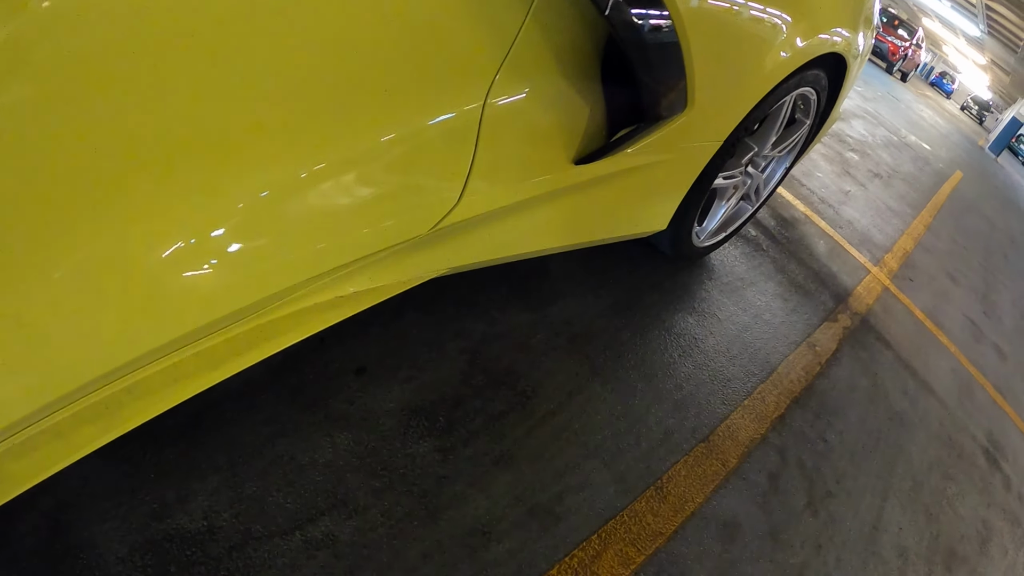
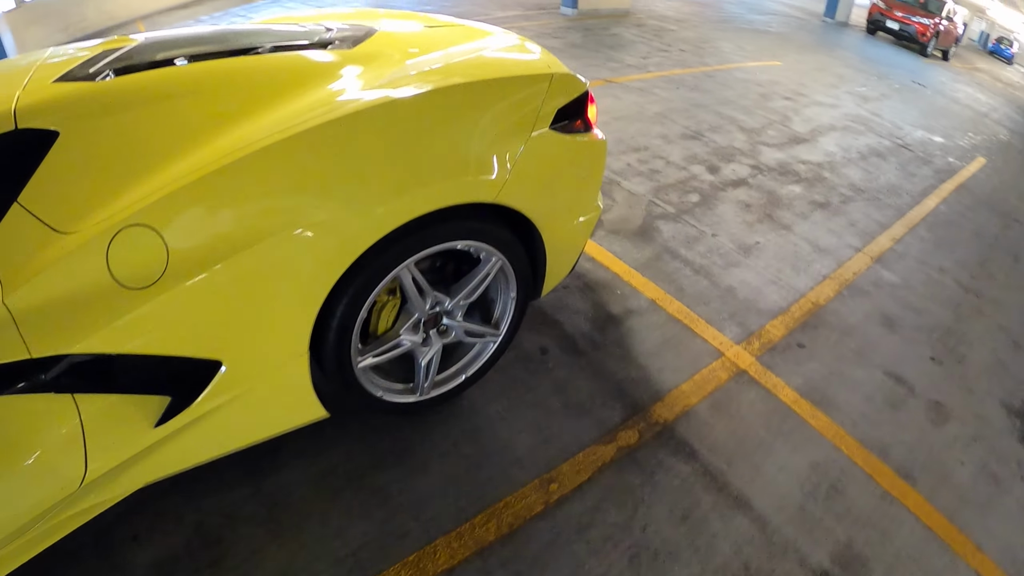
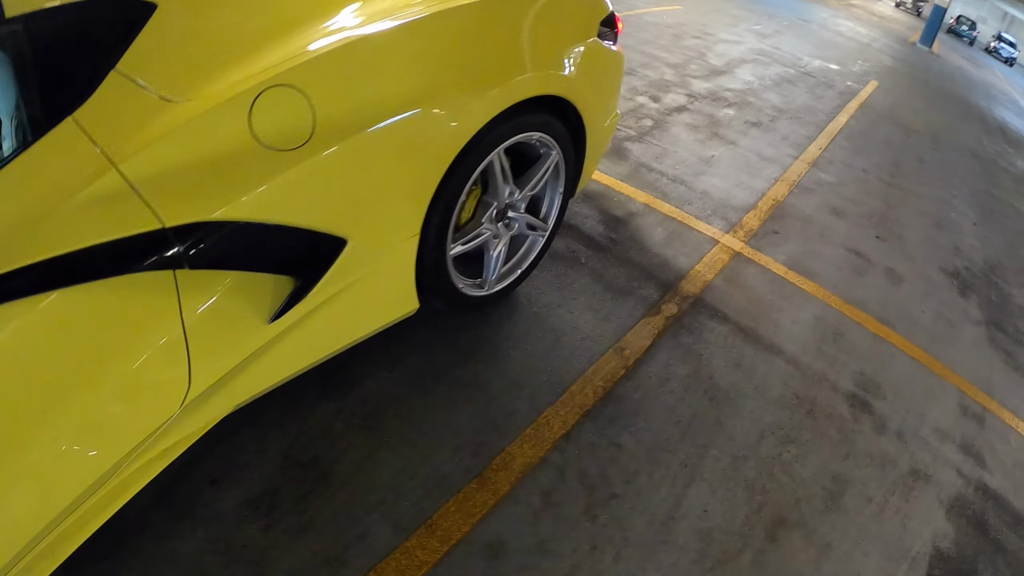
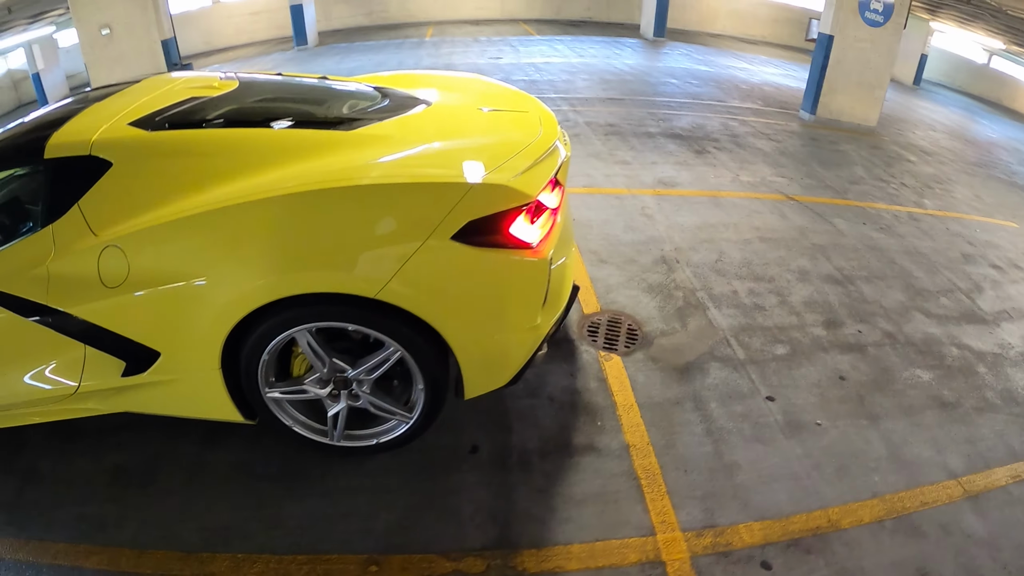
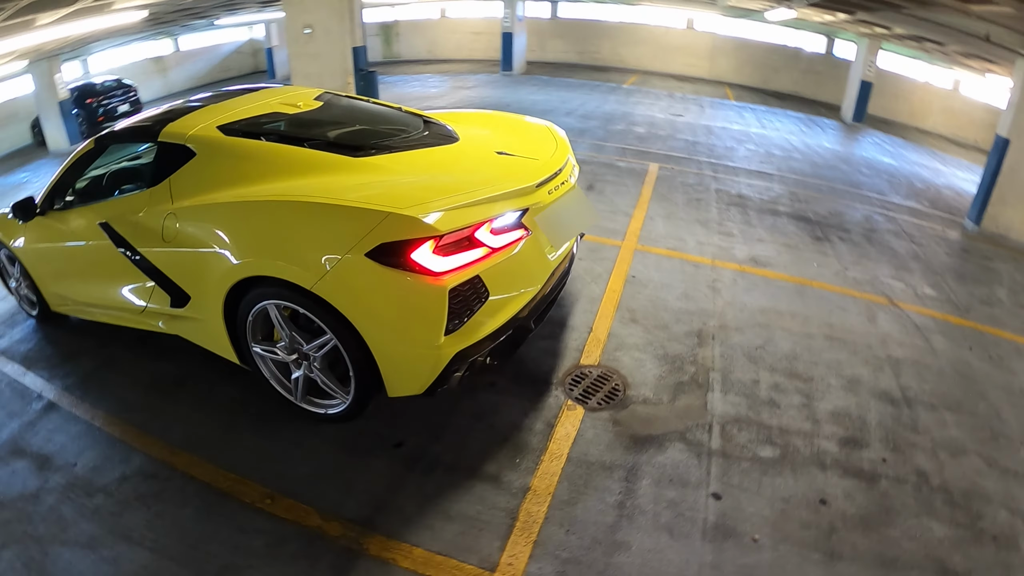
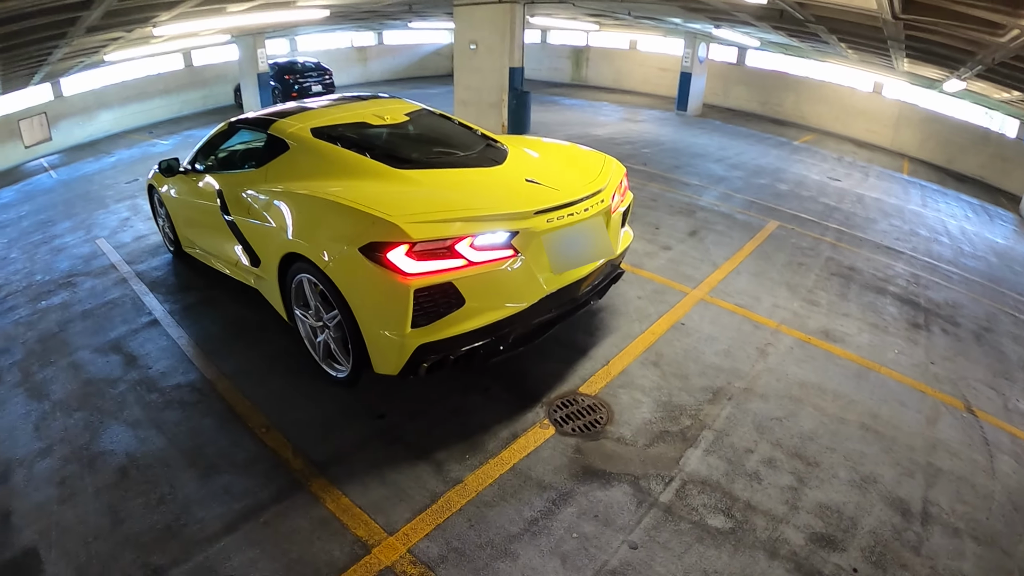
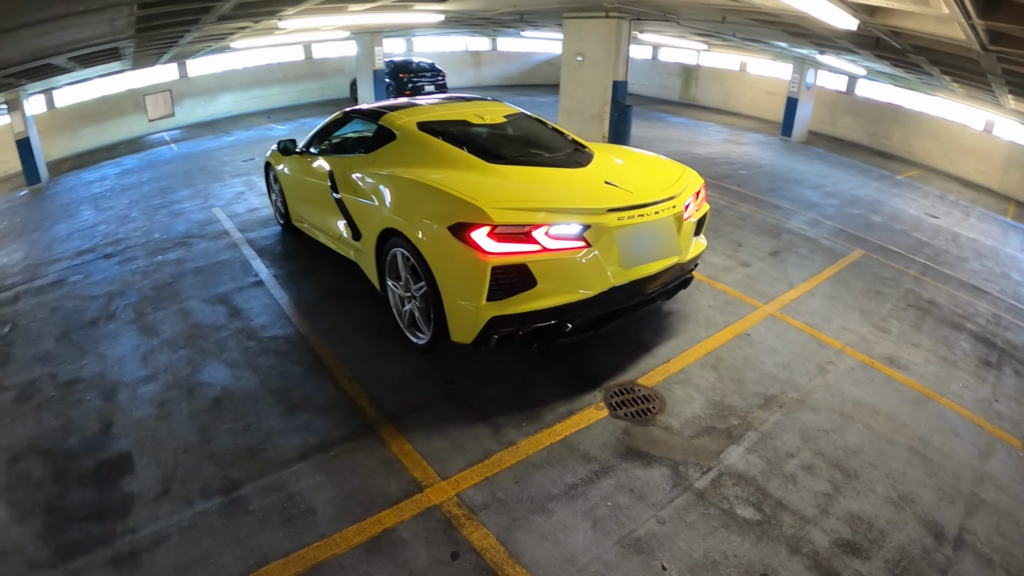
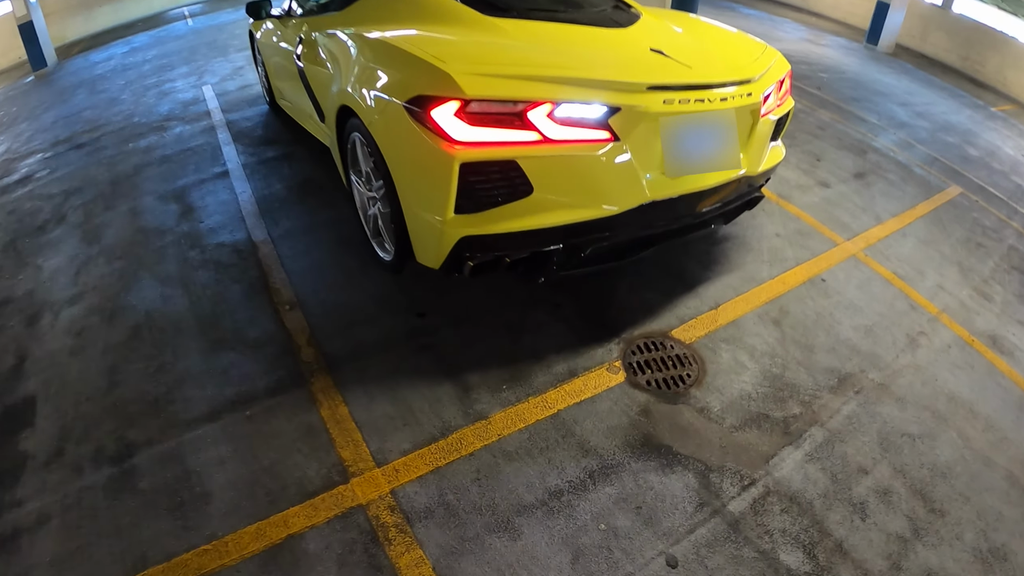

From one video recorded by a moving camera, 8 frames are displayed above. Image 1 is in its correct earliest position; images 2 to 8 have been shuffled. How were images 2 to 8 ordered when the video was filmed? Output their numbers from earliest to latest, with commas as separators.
3, 2, 4, 5, 6, 7, 8
